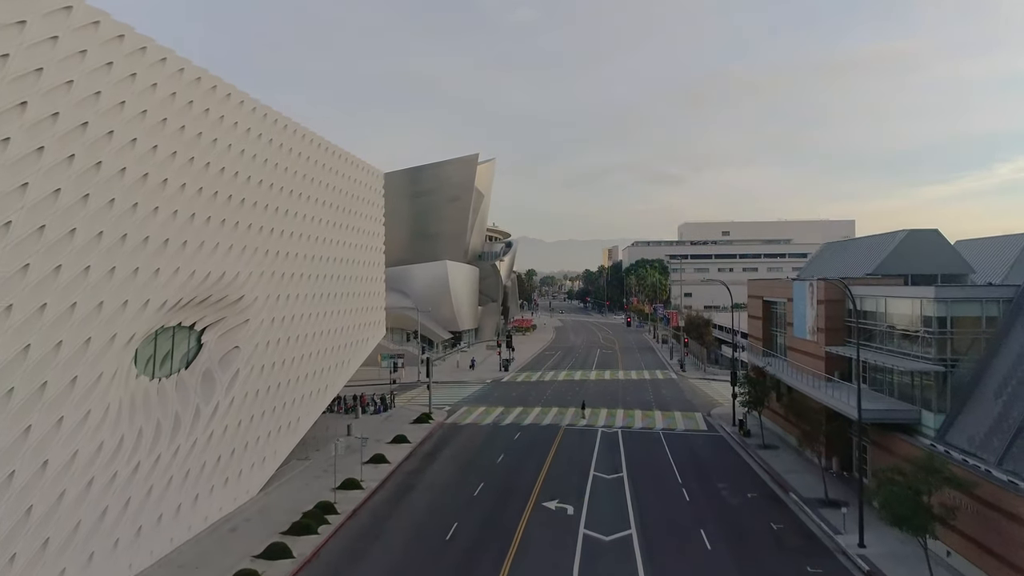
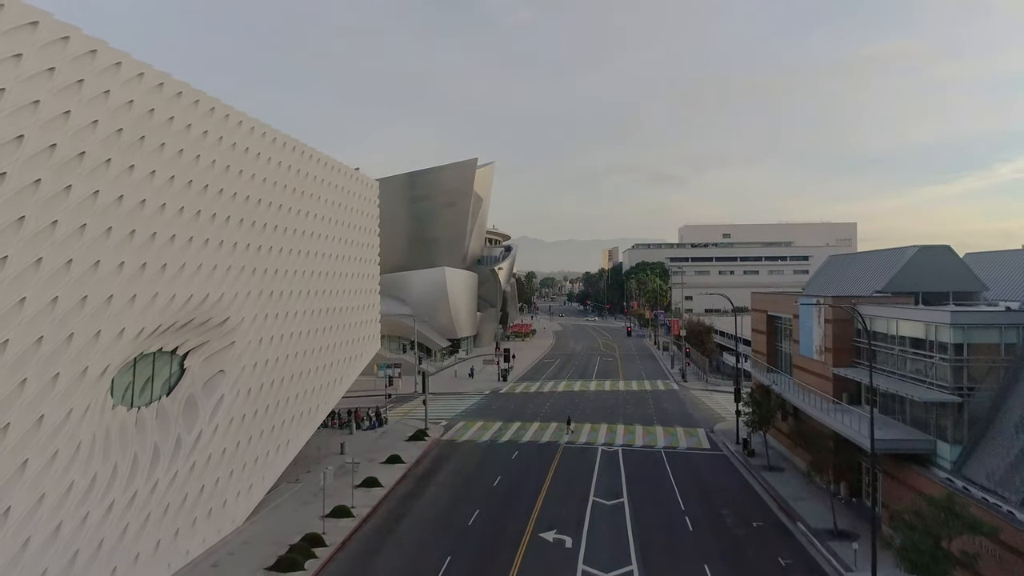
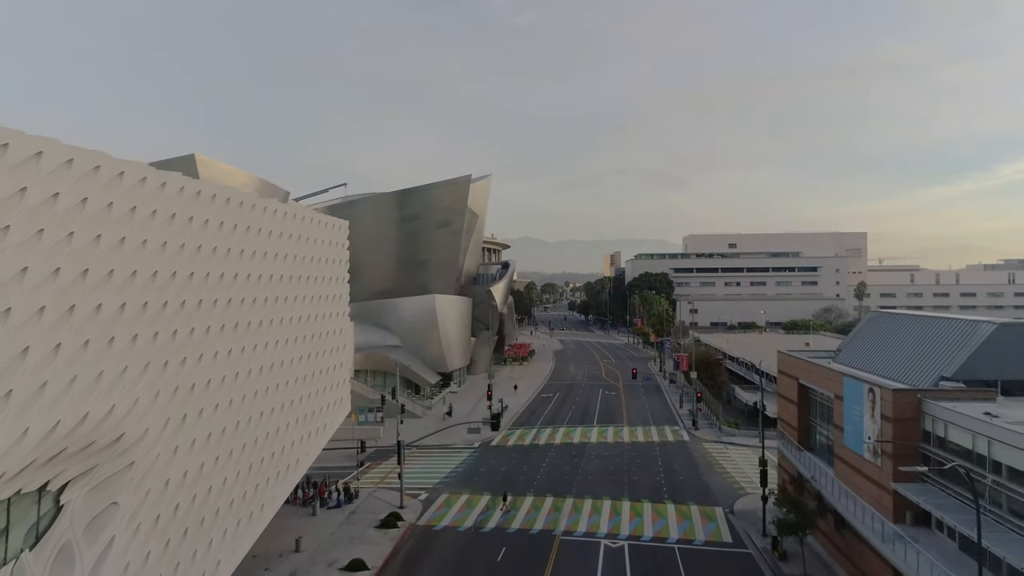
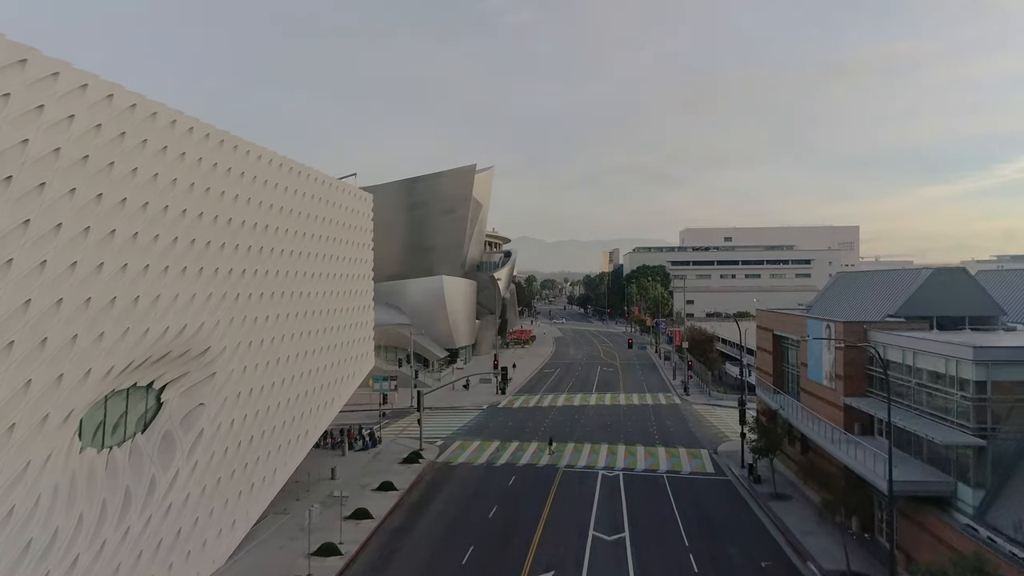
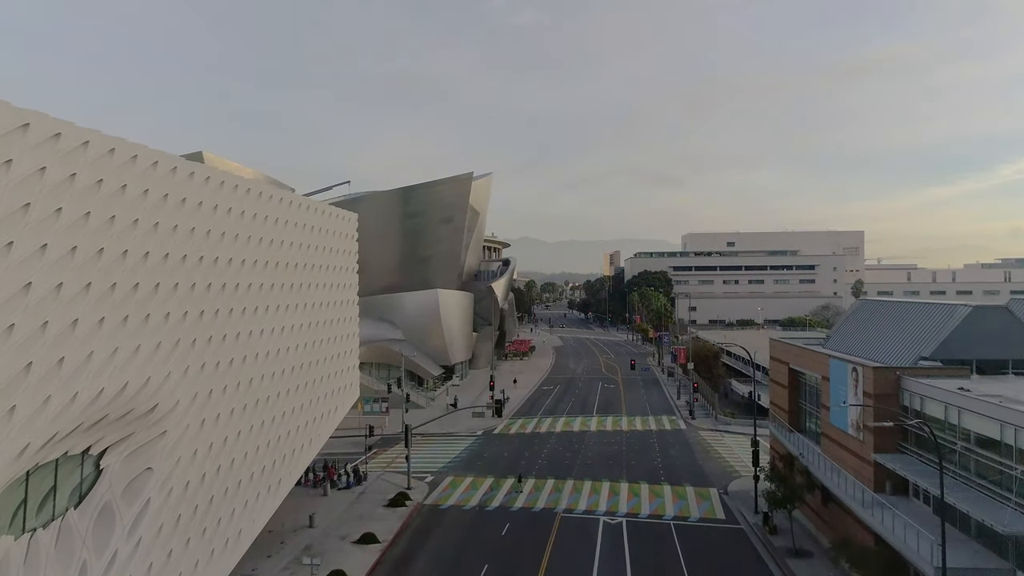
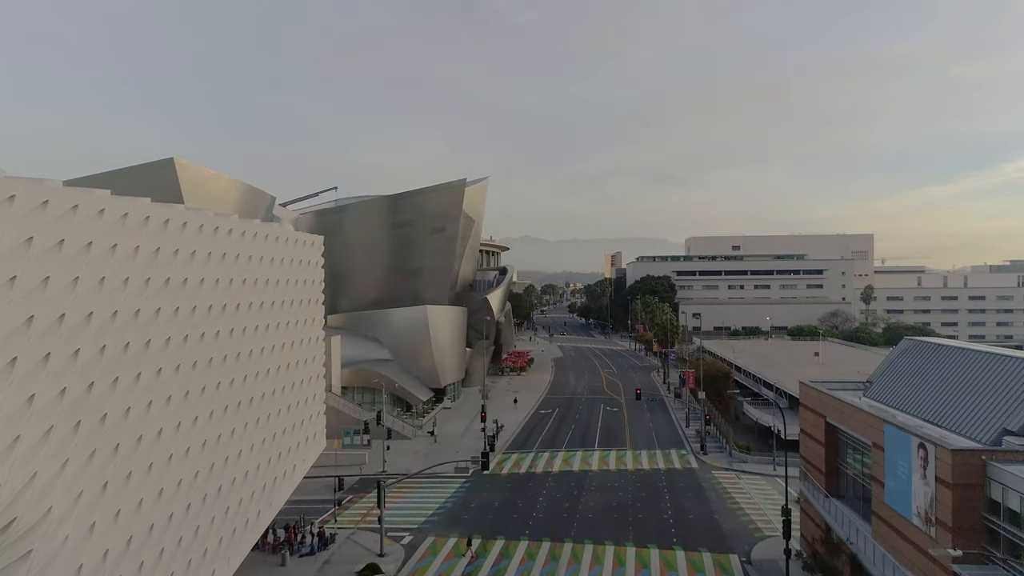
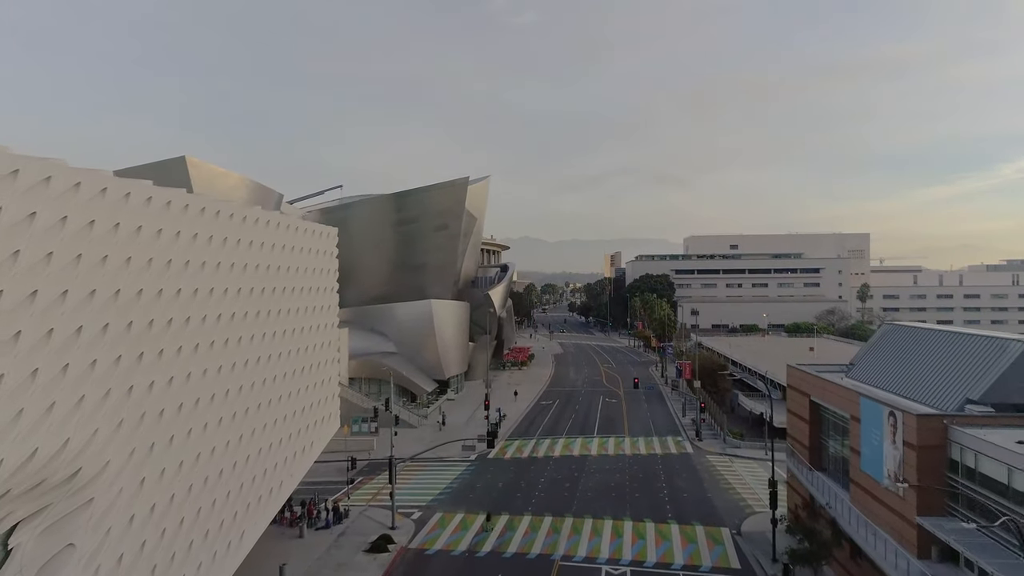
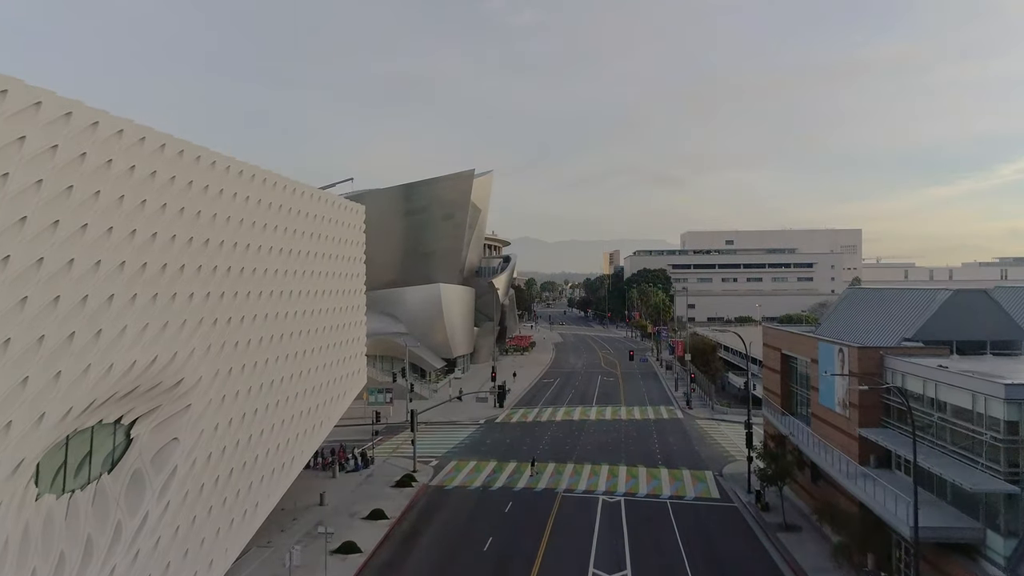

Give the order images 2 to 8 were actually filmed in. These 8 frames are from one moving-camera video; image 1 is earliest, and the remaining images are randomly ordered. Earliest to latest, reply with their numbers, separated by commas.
2, 4, 8, 5, 3, 7, 6
